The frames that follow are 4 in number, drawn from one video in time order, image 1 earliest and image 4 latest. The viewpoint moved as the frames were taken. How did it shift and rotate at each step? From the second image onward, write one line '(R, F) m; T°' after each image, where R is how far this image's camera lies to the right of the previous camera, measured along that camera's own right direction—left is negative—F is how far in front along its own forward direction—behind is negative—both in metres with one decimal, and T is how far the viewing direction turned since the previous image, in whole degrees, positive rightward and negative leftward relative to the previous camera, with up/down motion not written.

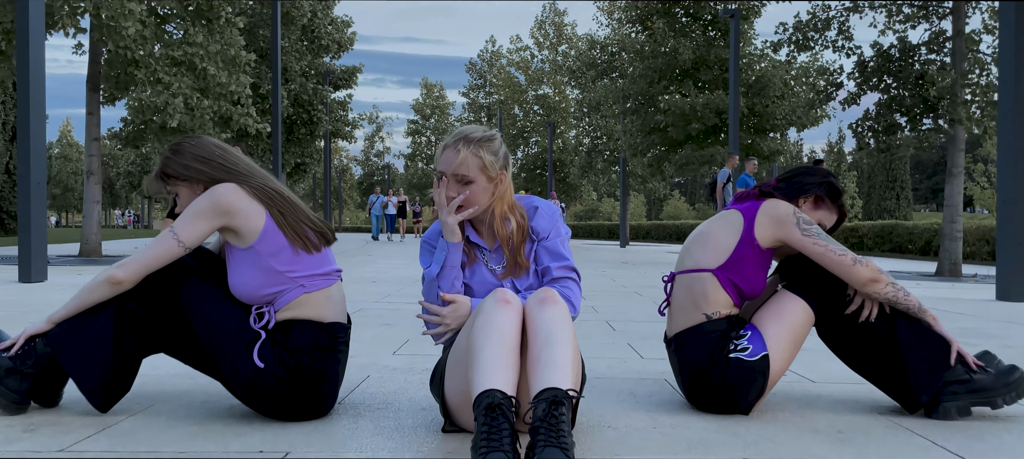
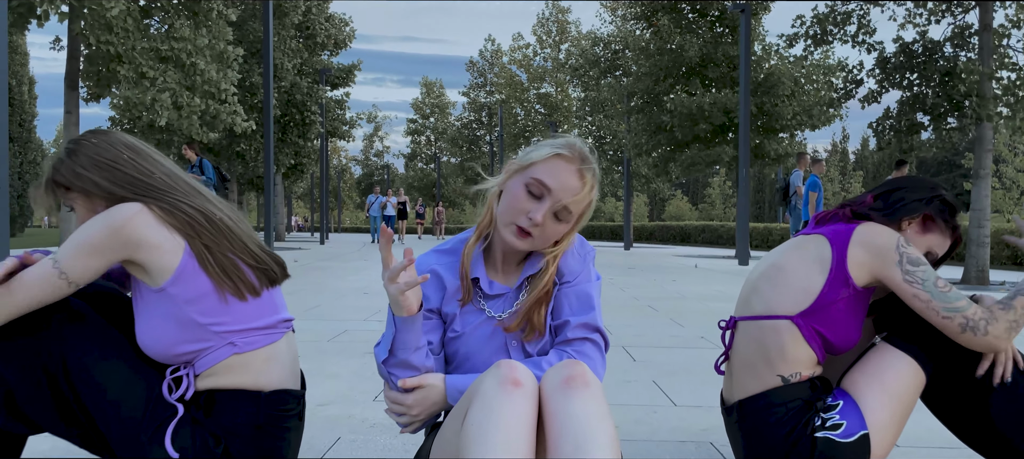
(0.0, +0.7) m; 0°
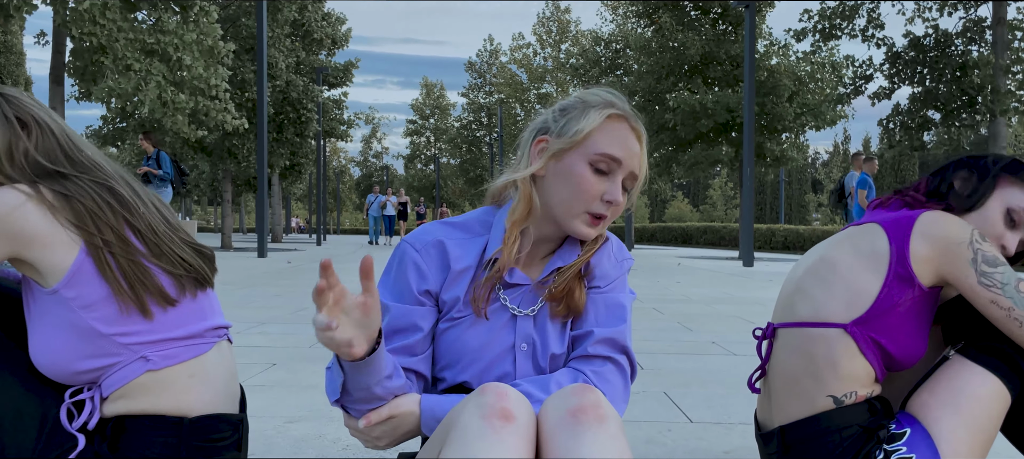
(0.0, +0.4) m; 0°
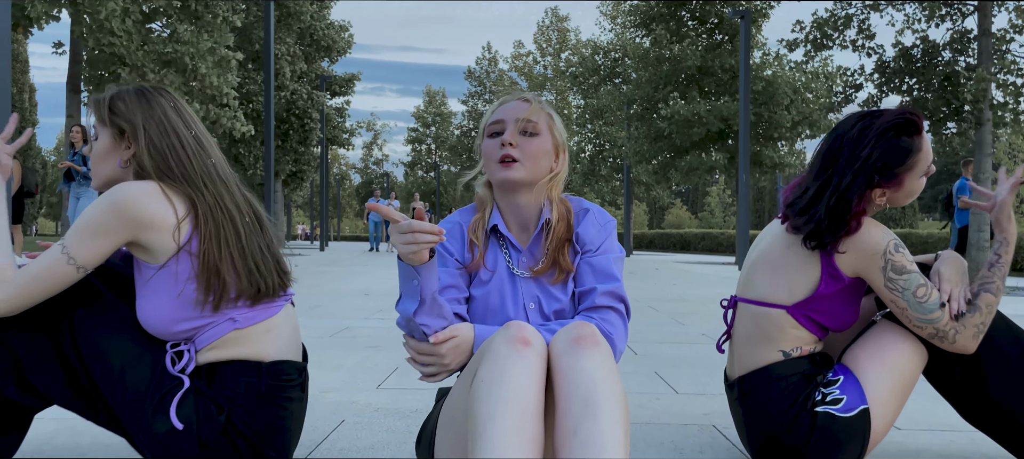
(0.0, -0.4) m; 0°
